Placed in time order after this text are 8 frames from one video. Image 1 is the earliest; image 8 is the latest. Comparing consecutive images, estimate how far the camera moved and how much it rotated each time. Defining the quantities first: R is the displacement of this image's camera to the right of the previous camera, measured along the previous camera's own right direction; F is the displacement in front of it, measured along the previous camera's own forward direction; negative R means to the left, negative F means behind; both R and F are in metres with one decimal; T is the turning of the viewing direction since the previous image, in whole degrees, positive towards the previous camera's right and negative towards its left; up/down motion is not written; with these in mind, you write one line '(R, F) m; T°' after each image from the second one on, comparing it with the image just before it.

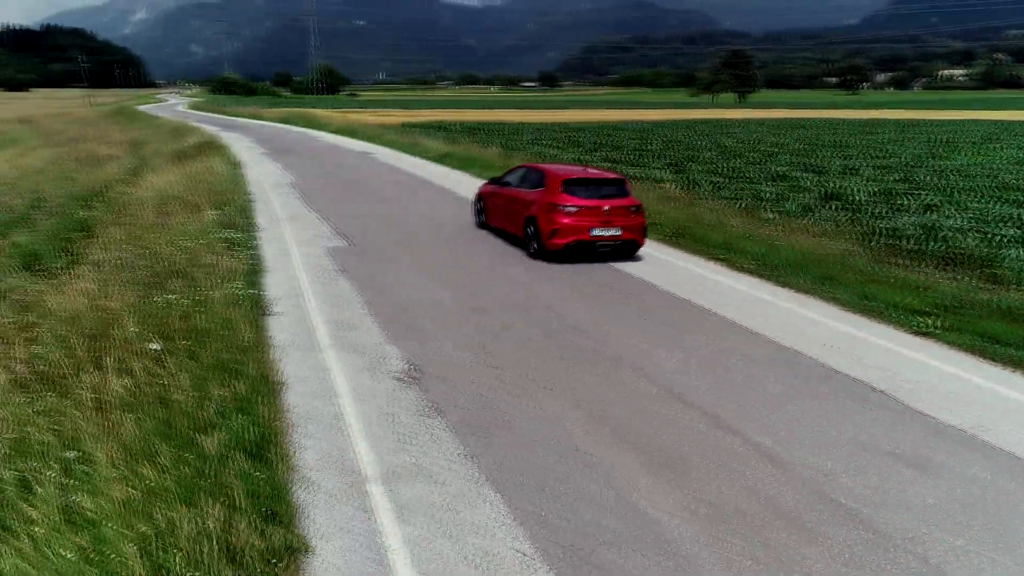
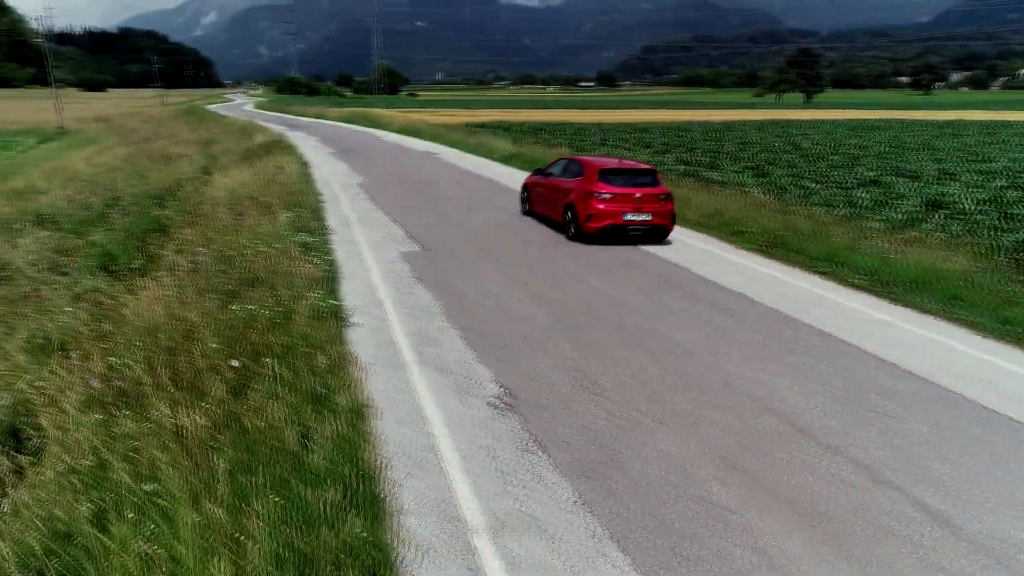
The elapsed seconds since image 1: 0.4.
(-0.4, +0.5) m; -4°
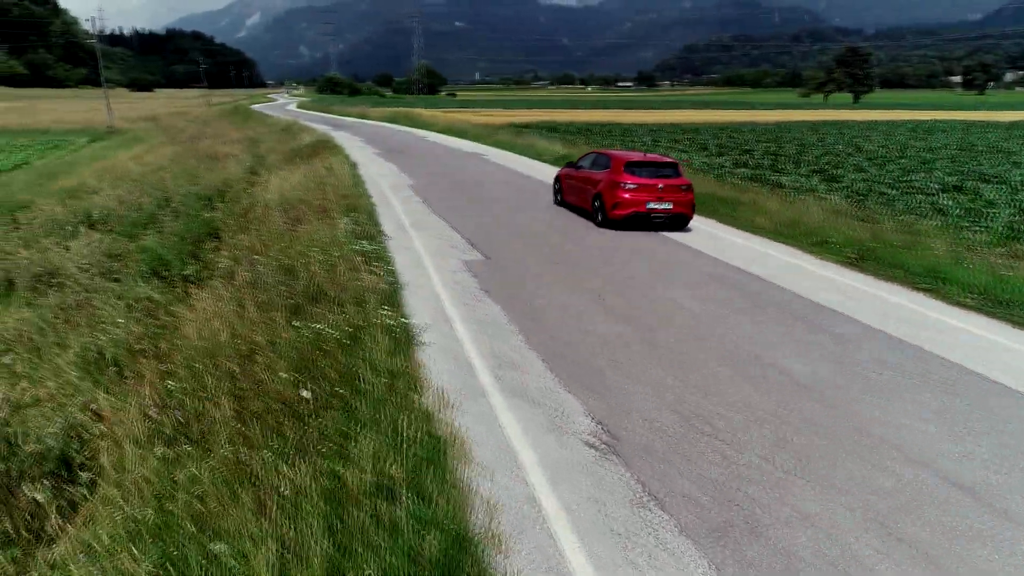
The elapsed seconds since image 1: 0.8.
(-0.4, +0.5) m; -3°
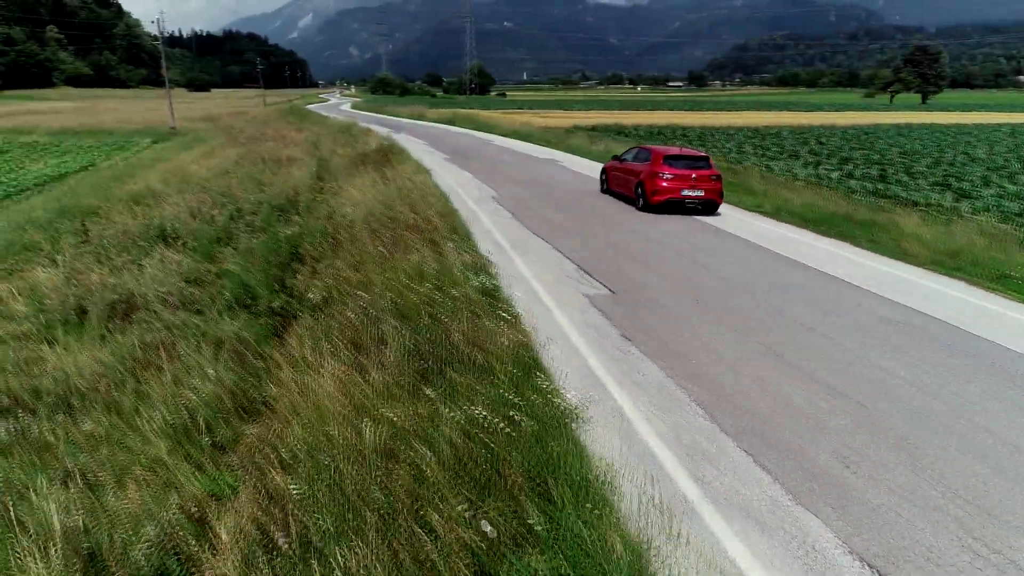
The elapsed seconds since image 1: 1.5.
(-0.9, +1.1) m; -3°
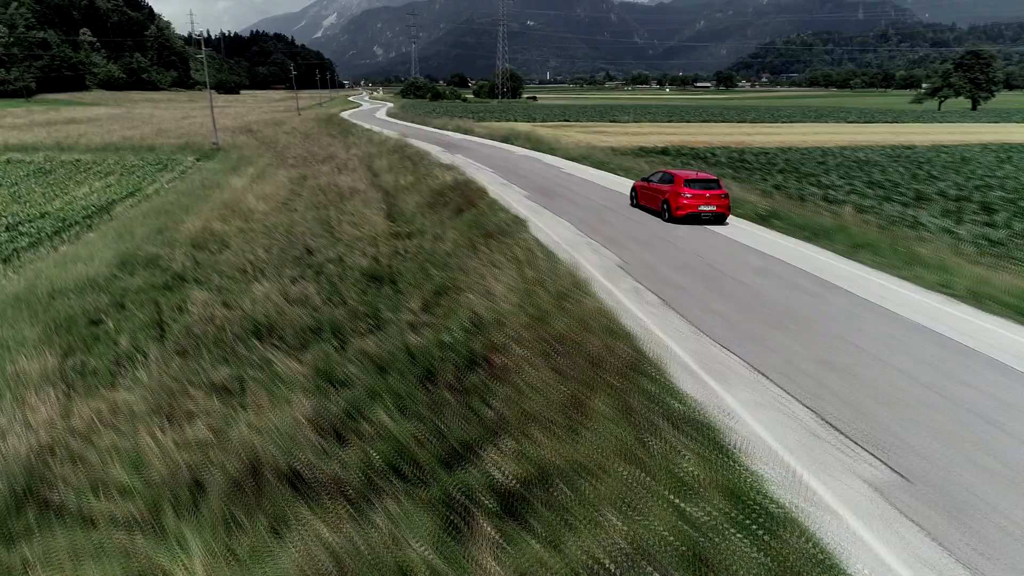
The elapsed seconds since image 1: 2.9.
(-1.8, +1.8) m; -2°
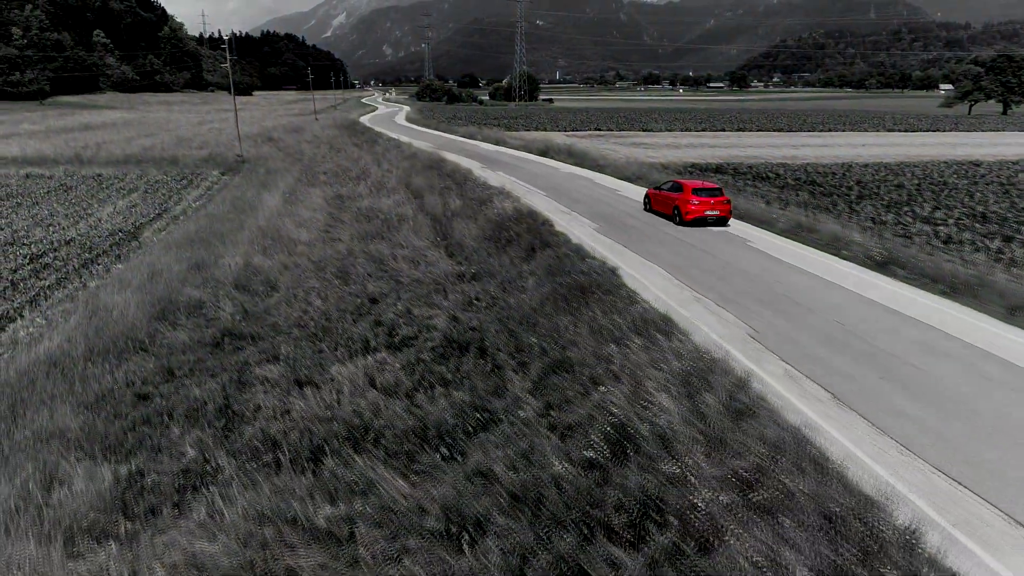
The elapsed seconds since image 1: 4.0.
(-1.5, +1.6) m; -1°
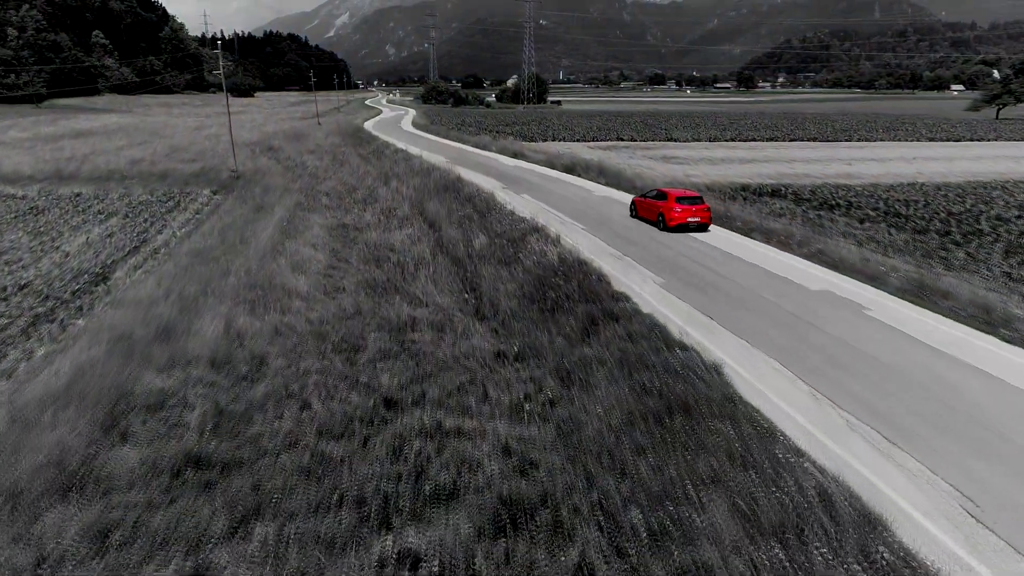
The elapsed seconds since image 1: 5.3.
(-0.9, +3.4) m; 0°
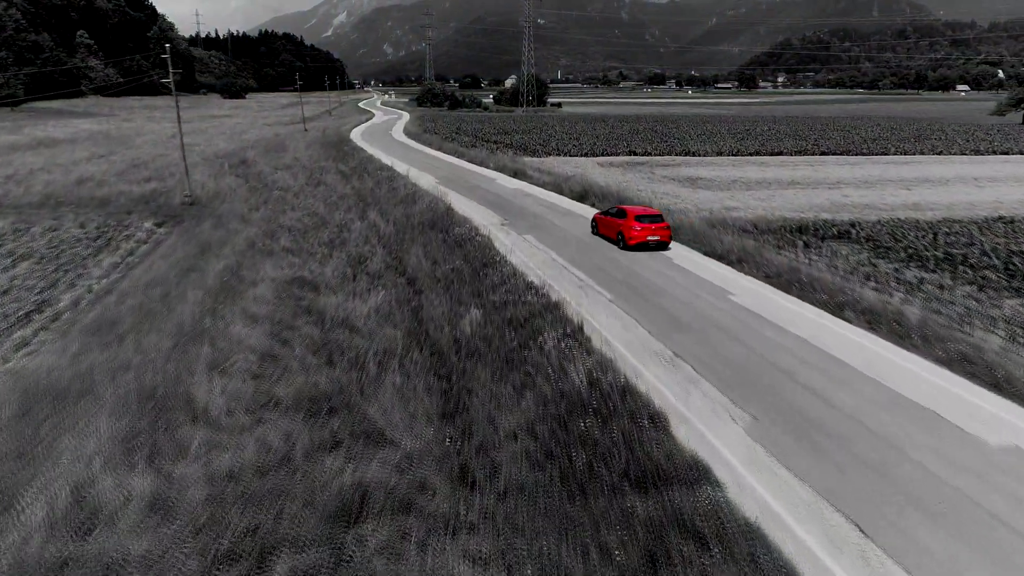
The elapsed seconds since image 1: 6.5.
(-0.1, +5.0) m; 0°
